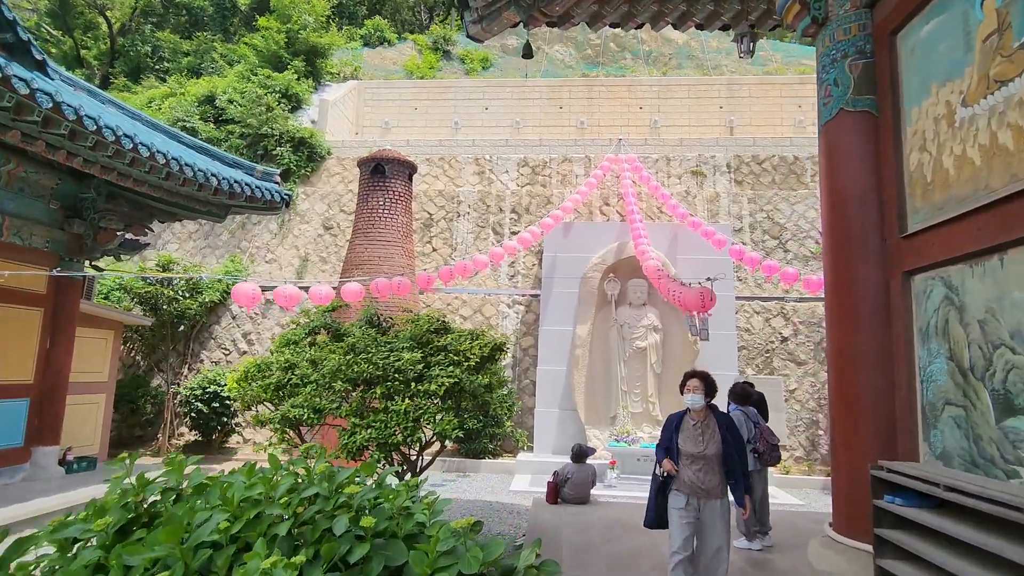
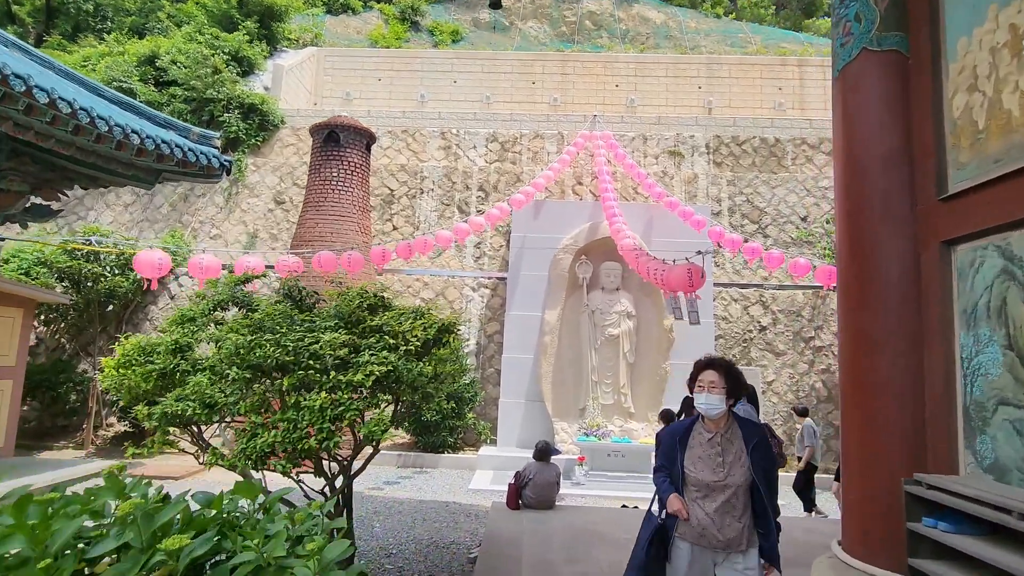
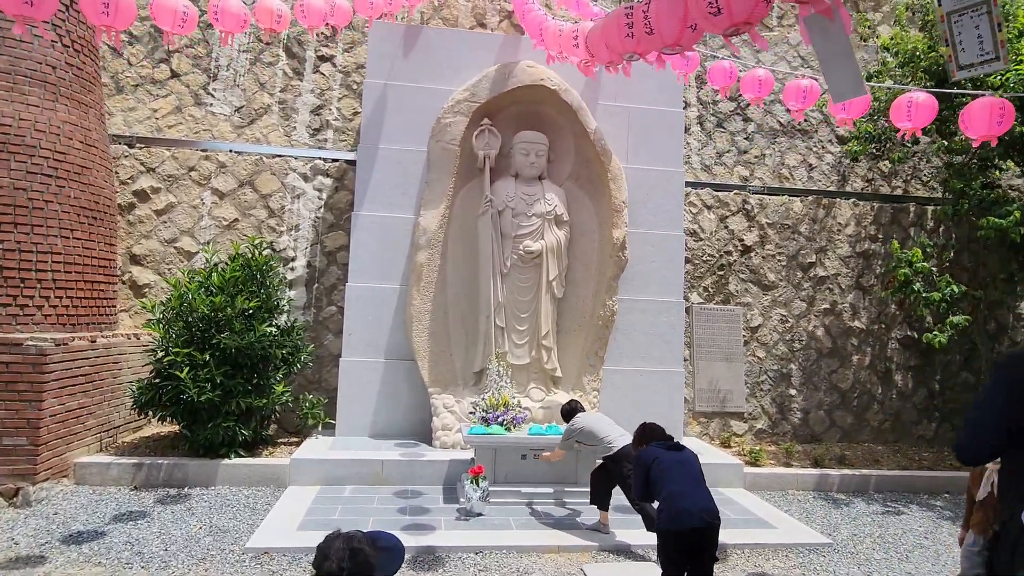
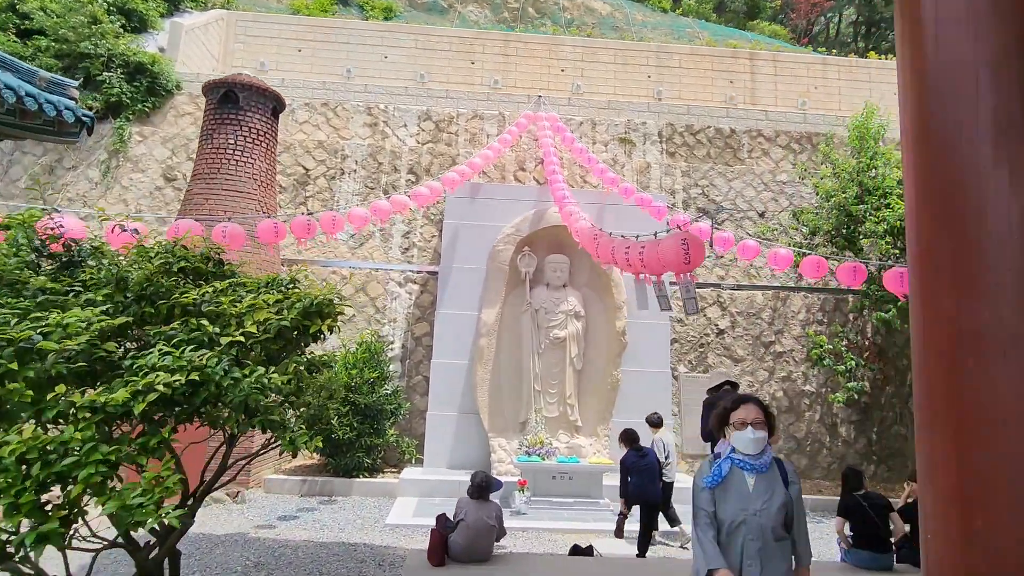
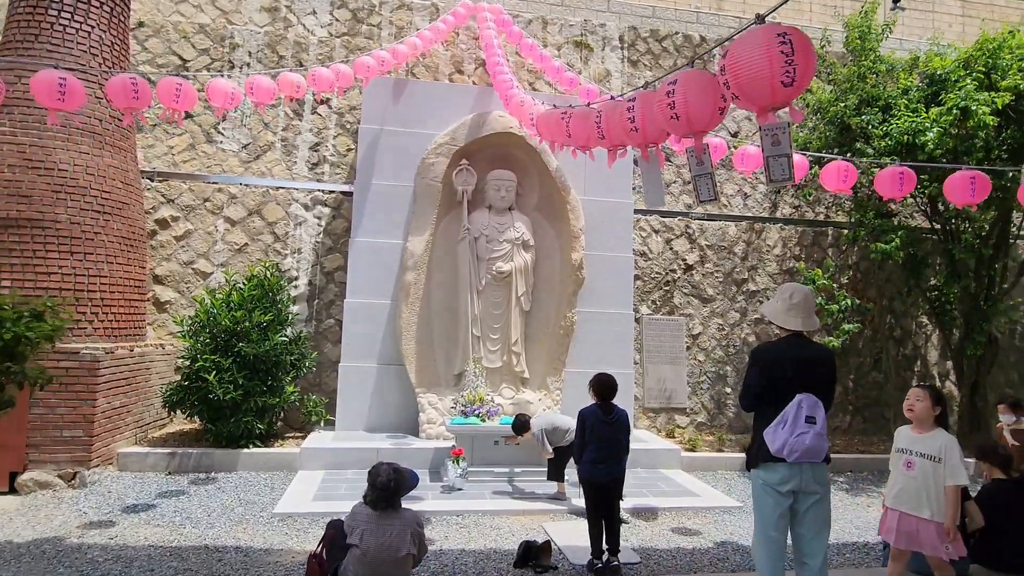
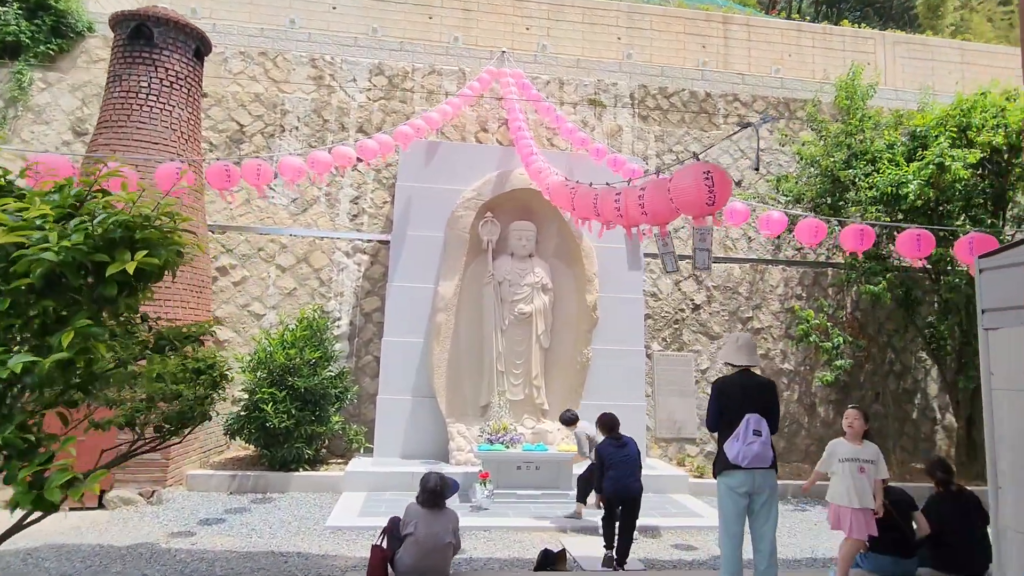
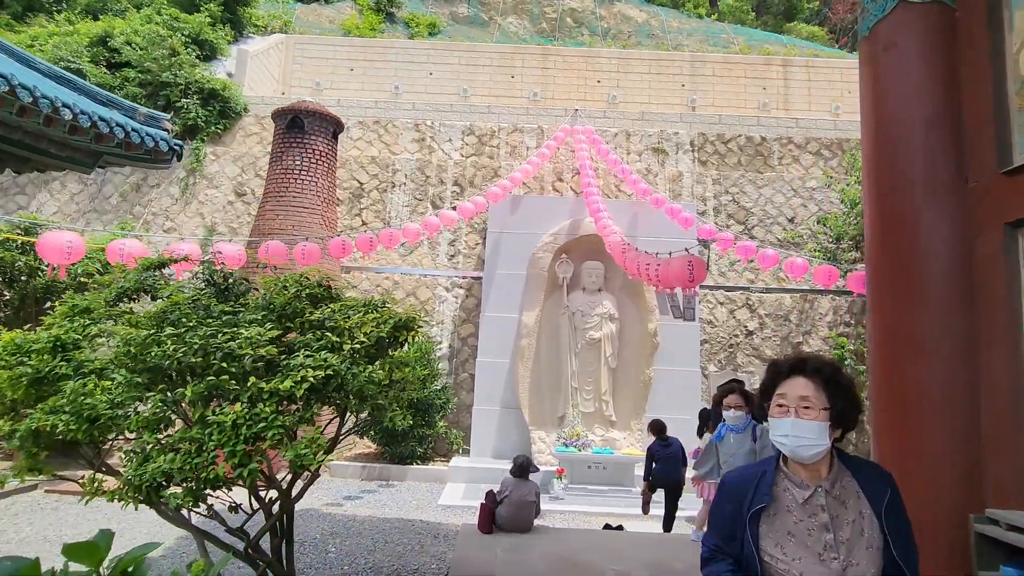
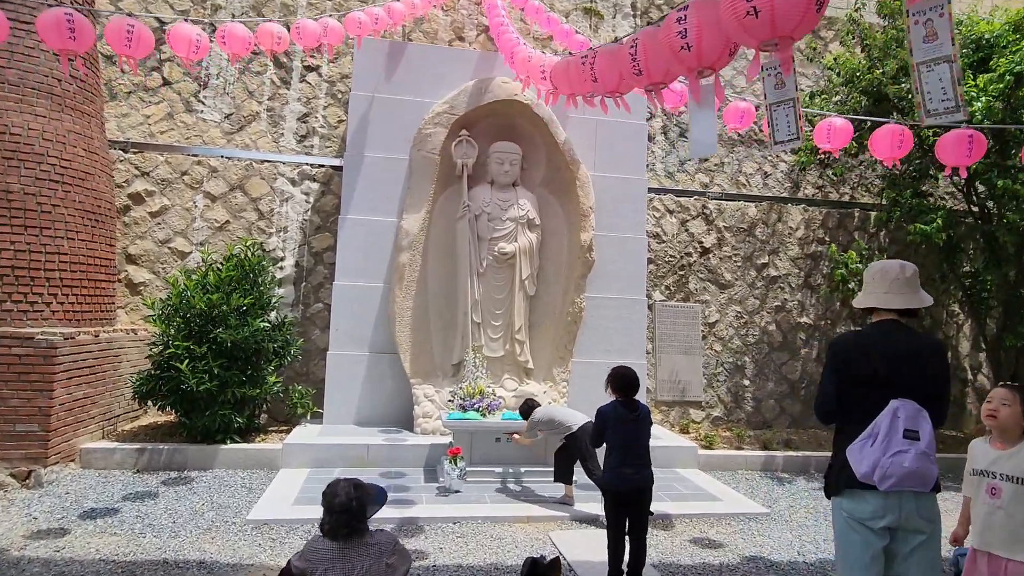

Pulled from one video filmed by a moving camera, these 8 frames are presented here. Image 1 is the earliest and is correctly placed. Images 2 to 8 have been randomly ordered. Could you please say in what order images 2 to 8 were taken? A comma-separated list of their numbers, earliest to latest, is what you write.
2, 7, 4, 6, 5, 8, 3
